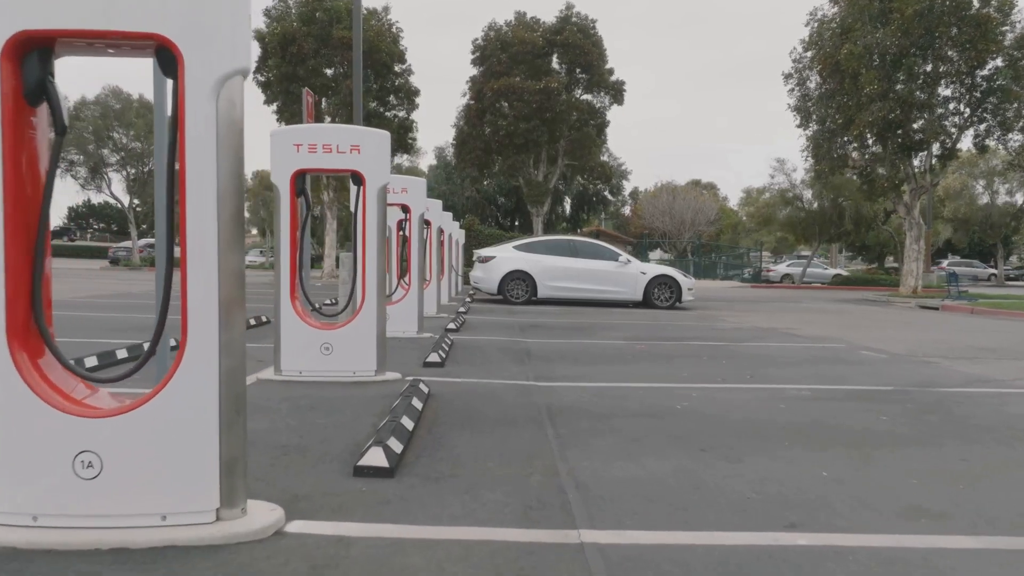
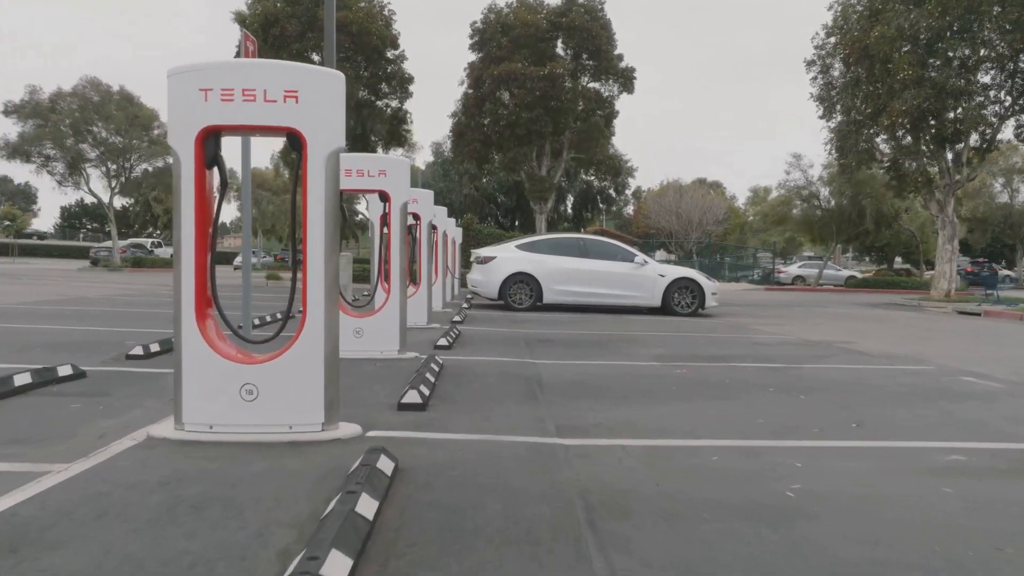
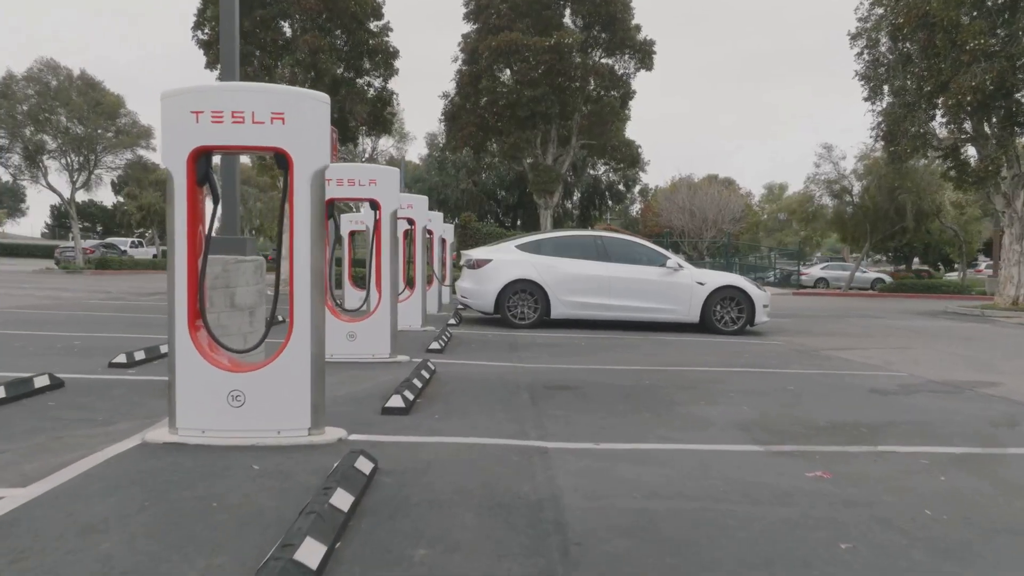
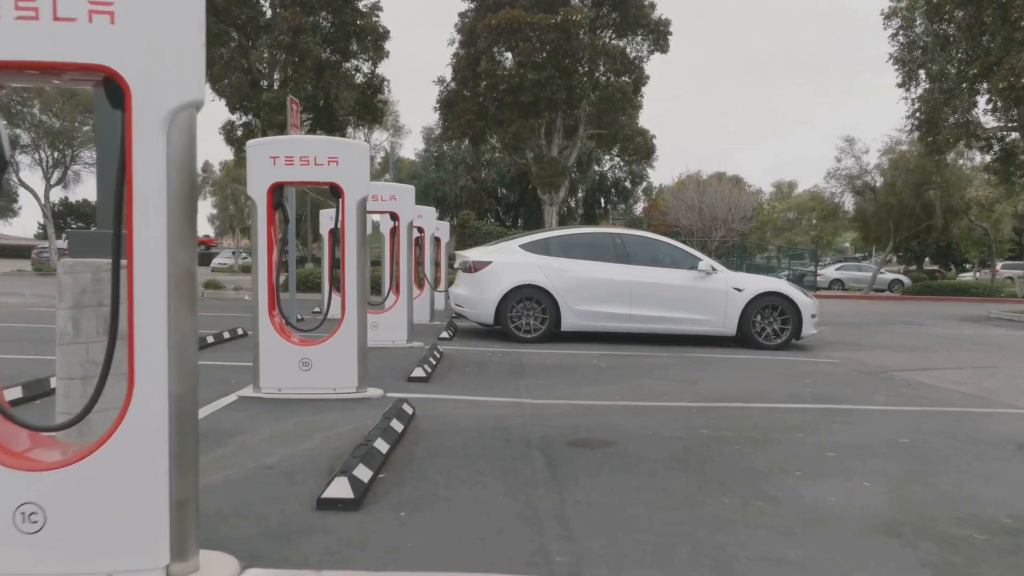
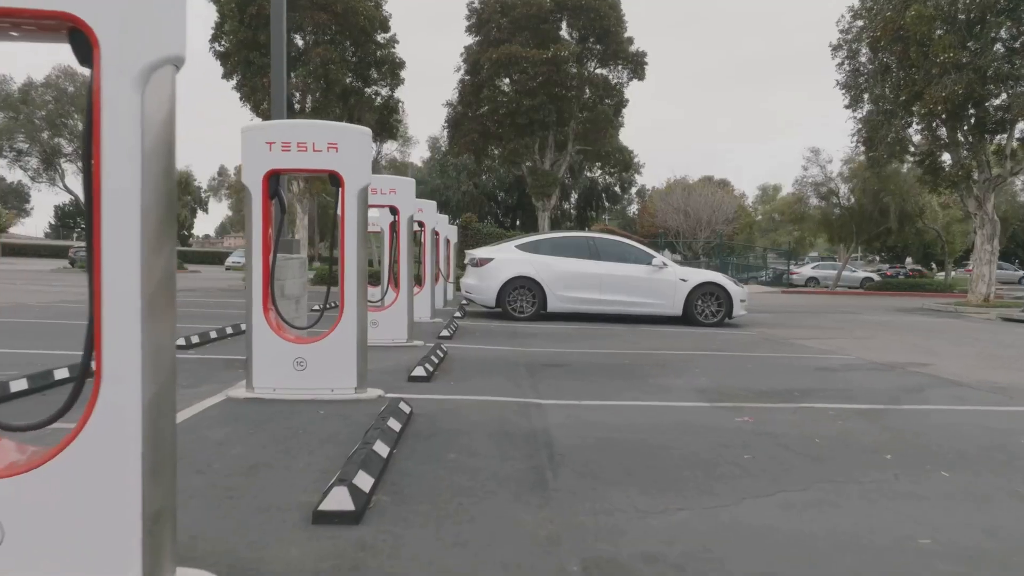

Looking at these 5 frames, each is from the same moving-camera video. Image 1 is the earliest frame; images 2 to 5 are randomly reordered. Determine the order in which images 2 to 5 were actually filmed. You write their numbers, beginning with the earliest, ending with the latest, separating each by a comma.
2, 5, 3, 4
